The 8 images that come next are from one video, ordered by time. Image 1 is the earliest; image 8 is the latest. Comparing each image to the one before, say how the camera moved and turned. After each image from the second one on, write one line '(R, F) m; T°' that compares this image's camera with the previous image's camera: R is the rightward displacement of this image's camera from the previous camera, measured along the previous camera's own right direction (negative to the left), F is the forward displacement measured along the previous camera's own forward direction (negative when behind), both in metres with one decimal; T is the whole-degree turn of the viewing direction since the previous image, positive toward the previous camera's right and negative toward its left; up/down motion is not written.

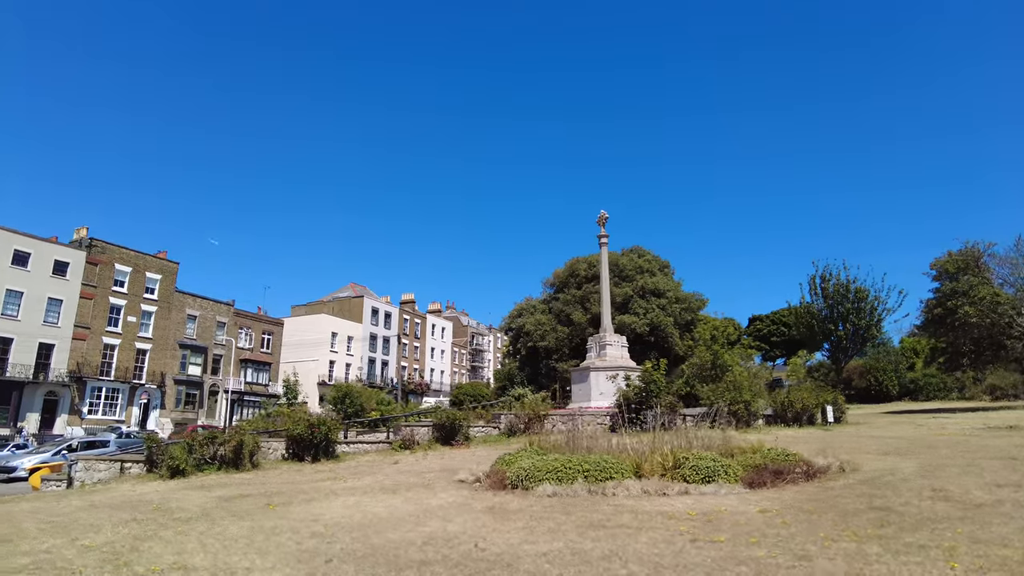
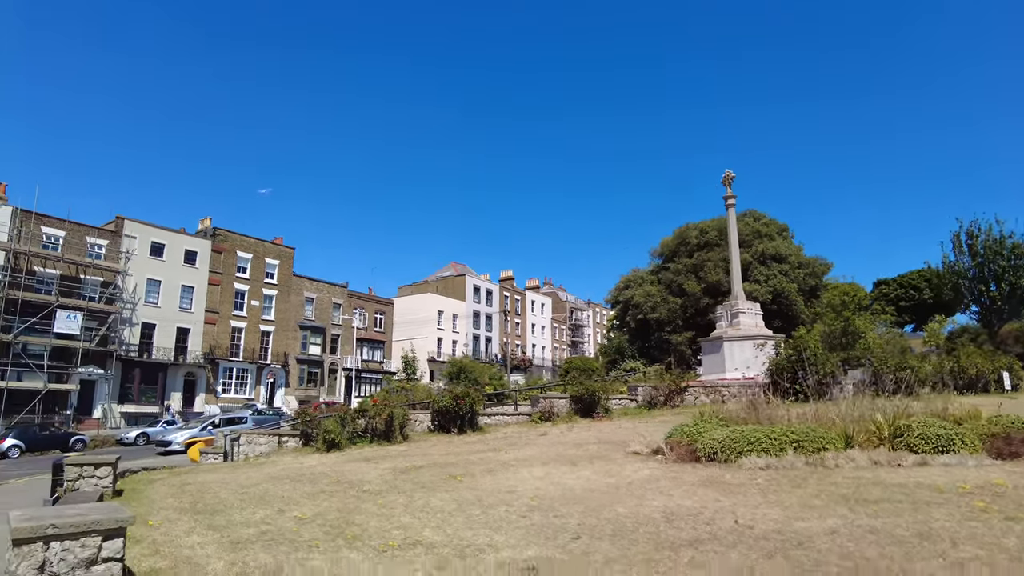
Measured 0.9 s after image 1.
(-1.3, +0.6) m; -8°
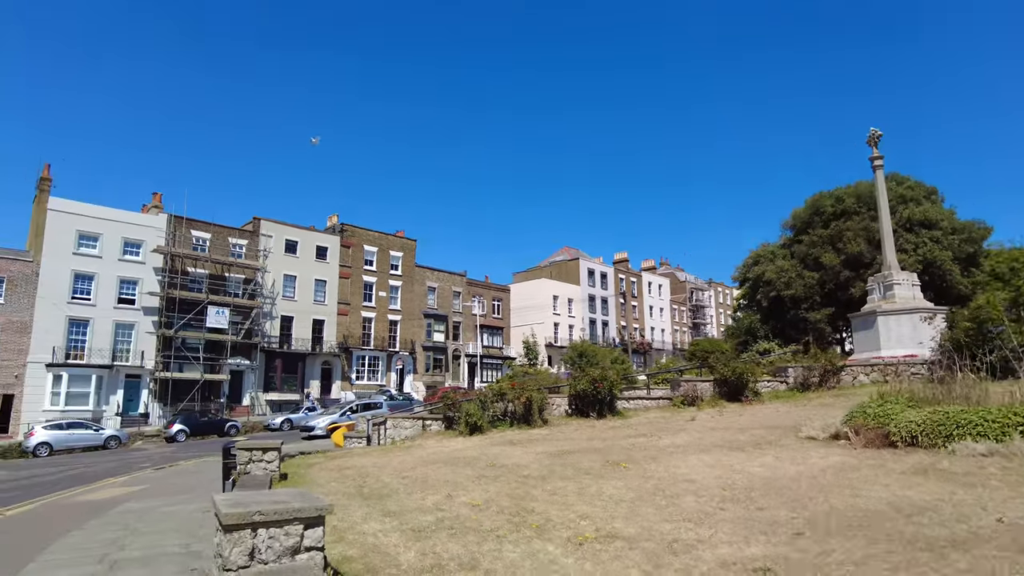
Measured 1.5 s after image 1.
(-0.6, +0.5) m; -10°
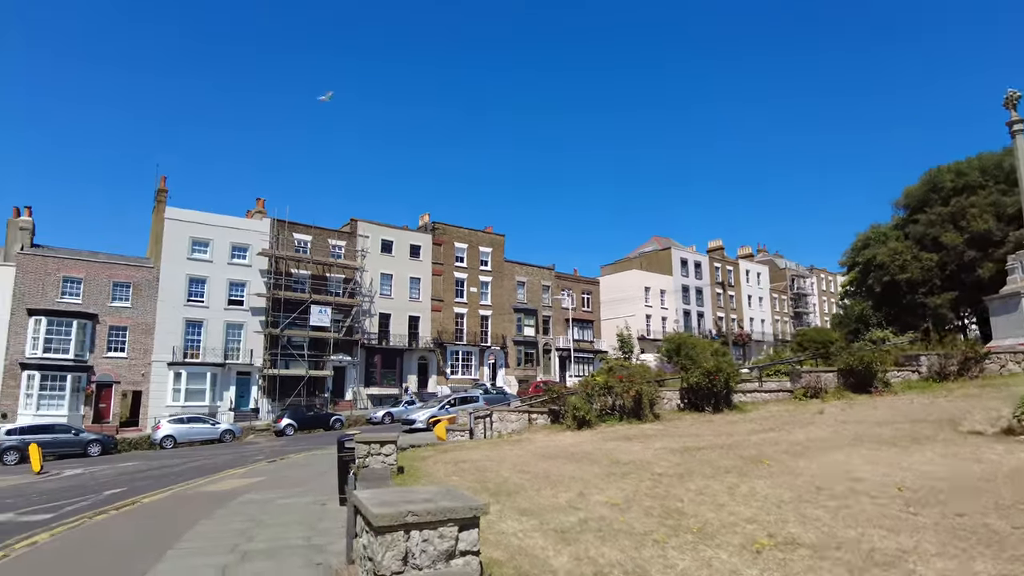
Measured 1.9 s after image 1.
(-0.4, +0.4) m; -7°
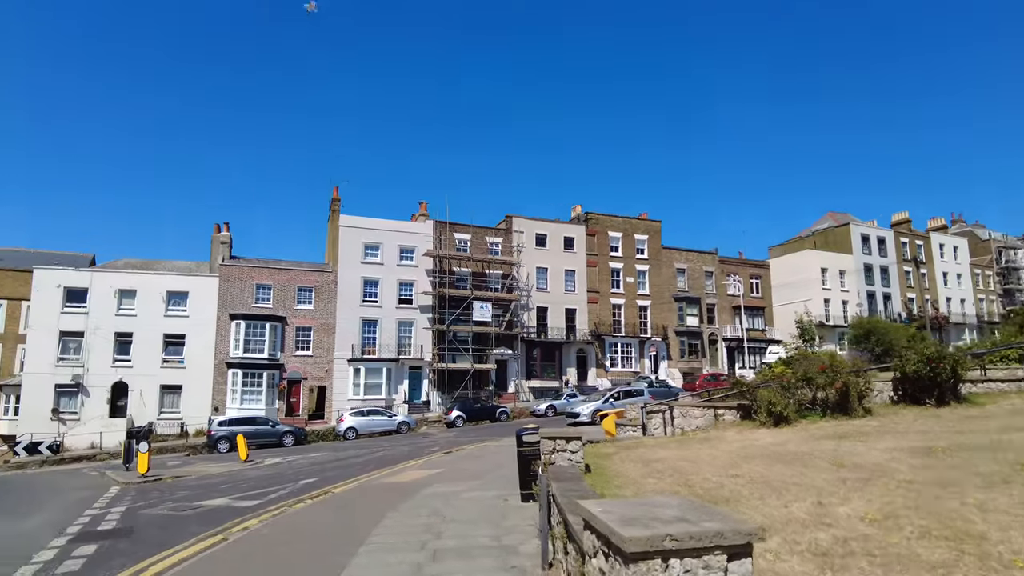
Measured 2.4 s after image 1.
(-0.5, +0.6) m; -13°
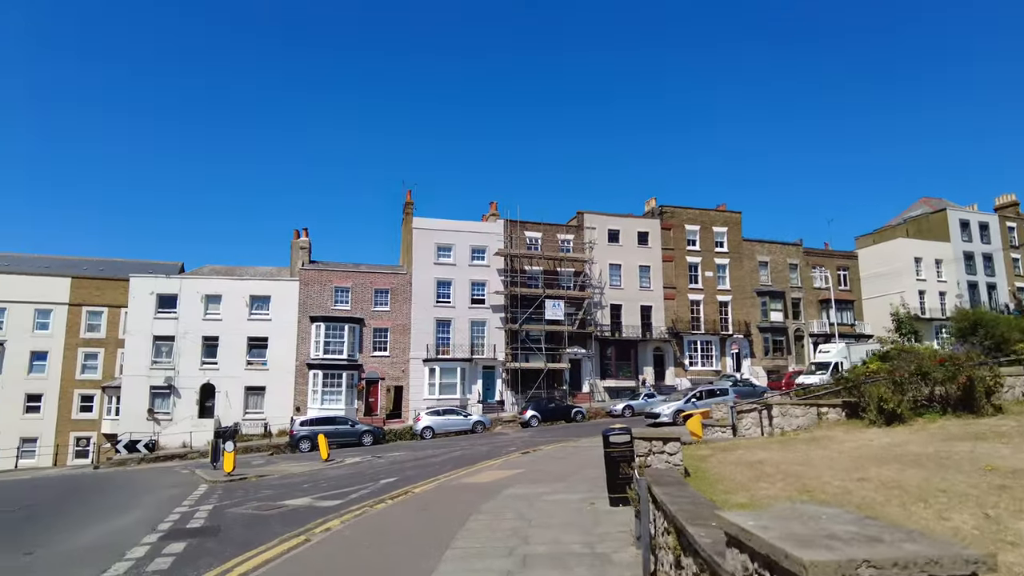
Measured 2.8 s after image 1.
(-0.2, +0.5) m; -6°
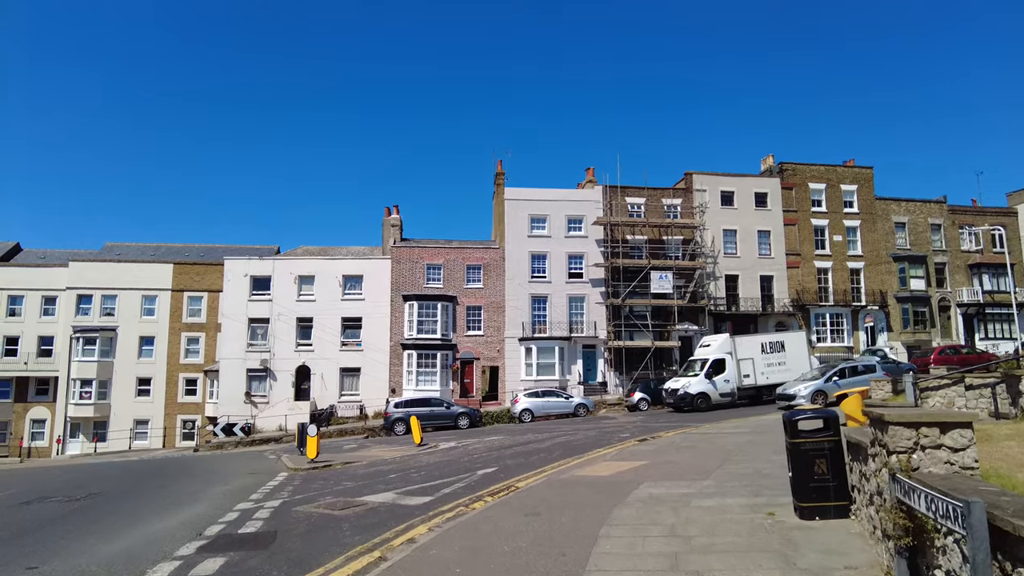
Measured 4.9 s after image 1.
(-0.5, +2.9) m; -8°
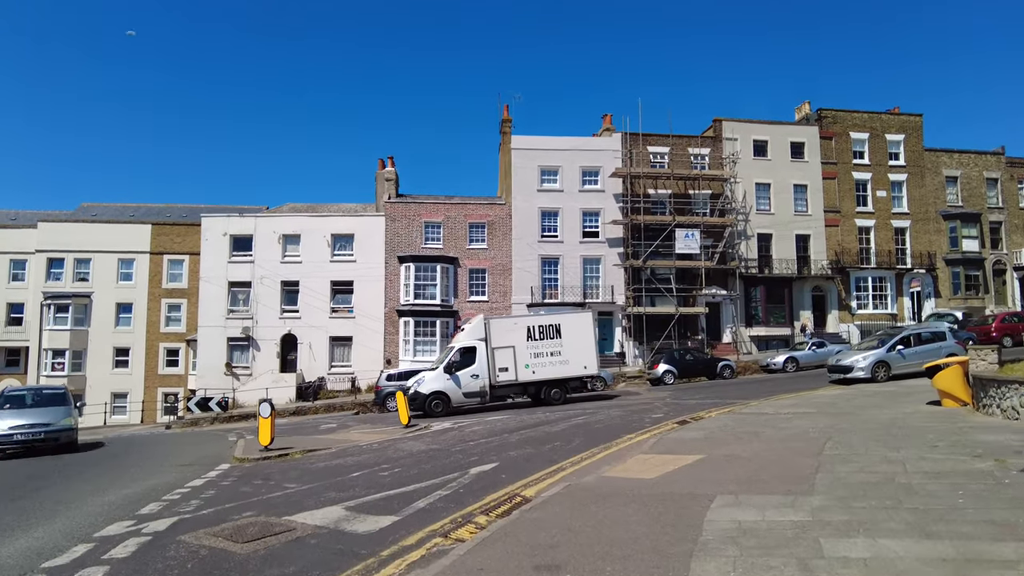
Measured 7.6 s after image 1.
(+0.1, +3.9) m; -1°
